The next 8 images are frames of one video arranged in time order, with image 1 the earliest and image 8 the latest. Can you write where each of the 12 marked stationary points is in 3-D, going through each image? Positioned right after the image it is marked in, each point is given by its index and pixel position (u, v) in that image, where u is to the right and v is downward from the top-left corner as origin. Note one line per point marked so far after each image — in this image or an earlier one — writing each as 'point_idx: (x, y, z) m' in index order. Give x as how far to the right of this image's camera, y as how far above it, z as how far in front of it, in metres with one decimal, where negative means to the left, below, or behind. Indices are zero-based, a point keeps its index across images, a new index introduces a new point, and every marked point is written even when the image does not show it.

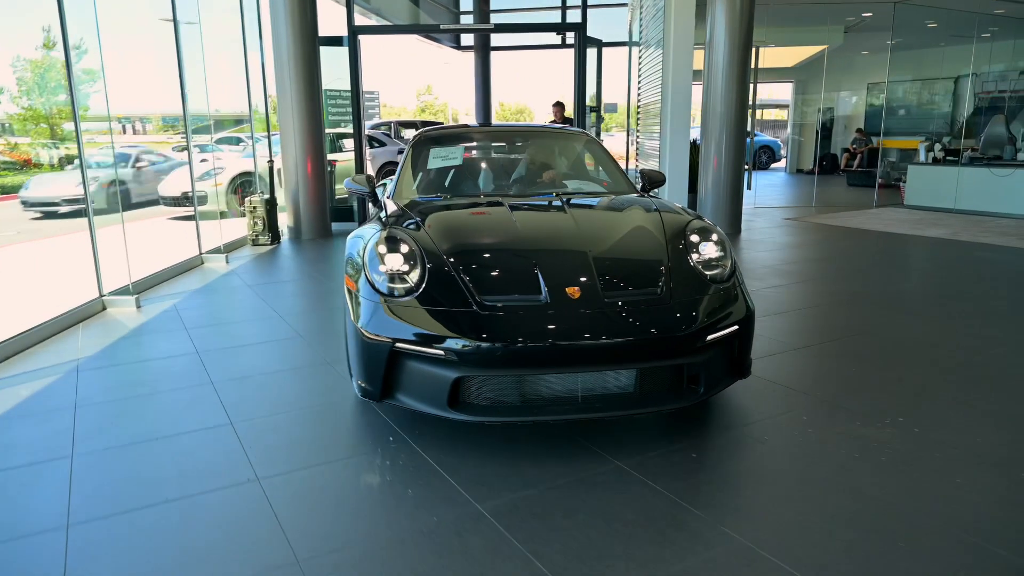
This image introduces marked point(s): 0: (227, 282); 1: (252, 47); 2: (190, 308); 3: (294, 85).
0: (-1.7, 0.0, +4.3) m
1: (-2.3, +2.2, +6.5) m
2: (-1.7, -0.1, +3.7) m
3: (-1.8, +1.7, +6.0) m
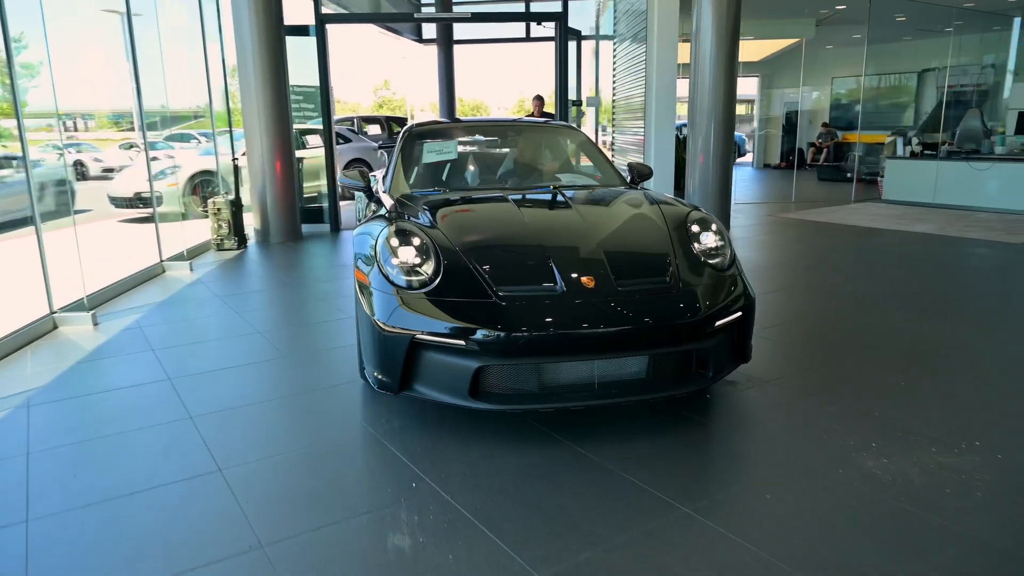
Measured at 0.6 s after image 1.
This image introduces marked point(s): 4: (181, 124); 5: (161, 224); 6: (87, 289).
0: (-1.8, 0.0, +4.0) m
1: (-2.5, +2.1, +6.1) m
2: (-1.7, -0.2, +3.4) m
3: (-1.9, +1.7, +5.6) m
4: (-2.5, +1.3, +5.5) m
5: (-2.4, +0.4, +5.0) m
6: (-2.3, 0.0, +3.9) m
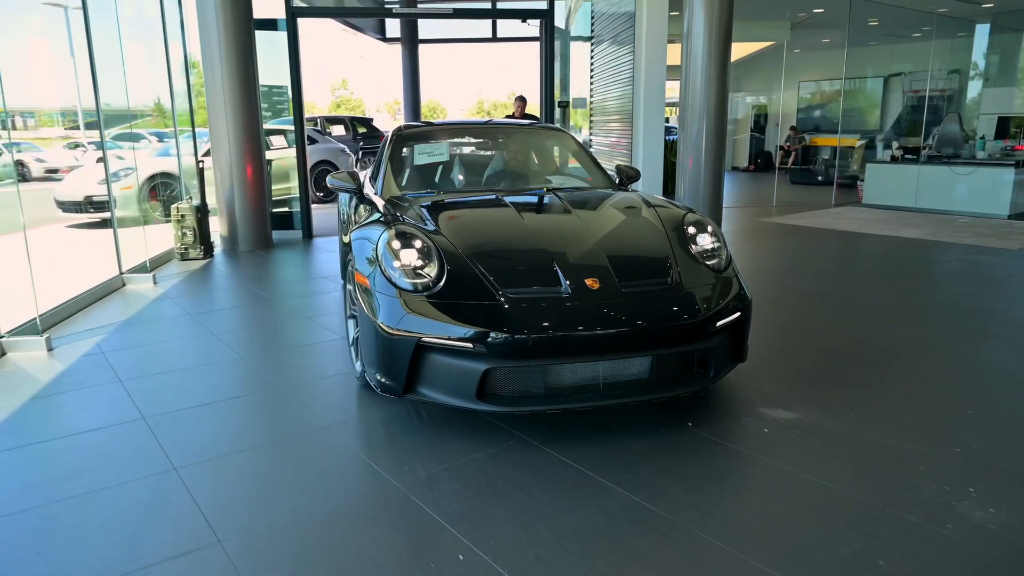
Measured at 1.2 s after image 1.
0: (-1.8, -0.1, +3.6) m
1: (-2.7, +2.0, +5.7) m
2: (-1.7, -0.2, +3.0) m
3: (-2.1, +1.6, +5.2) m
4: (-2.6, +1.2, +5.1) m
5: (-2.5, +0.4, +4.6) m
6: (-2.3, -0.1, +3.5) m
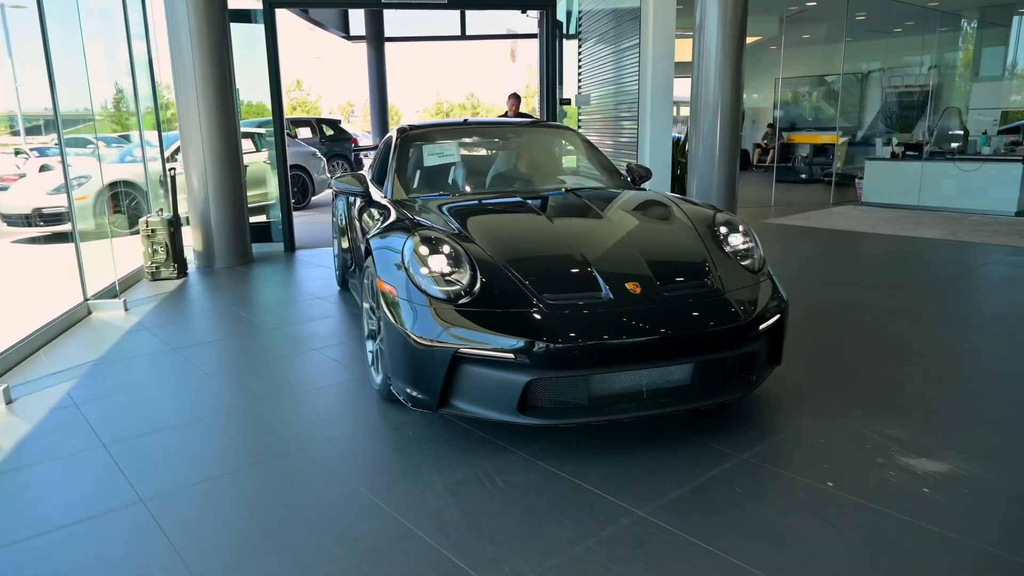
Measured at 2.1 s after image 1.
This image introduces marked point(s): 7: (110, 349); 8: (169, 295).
0: (-1.7, -0.2, +3.2) m
1: (-2.8, +1.9, +5.2) m
2: (-1.5, -0.4, +2.6) m
3: (-2.1, +1.5, +4.7) m
4: (-2.6, +1.0, +4.6) m
5: (-2.5, +0.2, +4.1) m
6: (-2.2, -0.2, +3.0) m
7: (-1.7, -0.3, +3.0) m
8: (-1.9, 0.0, +3.9) m
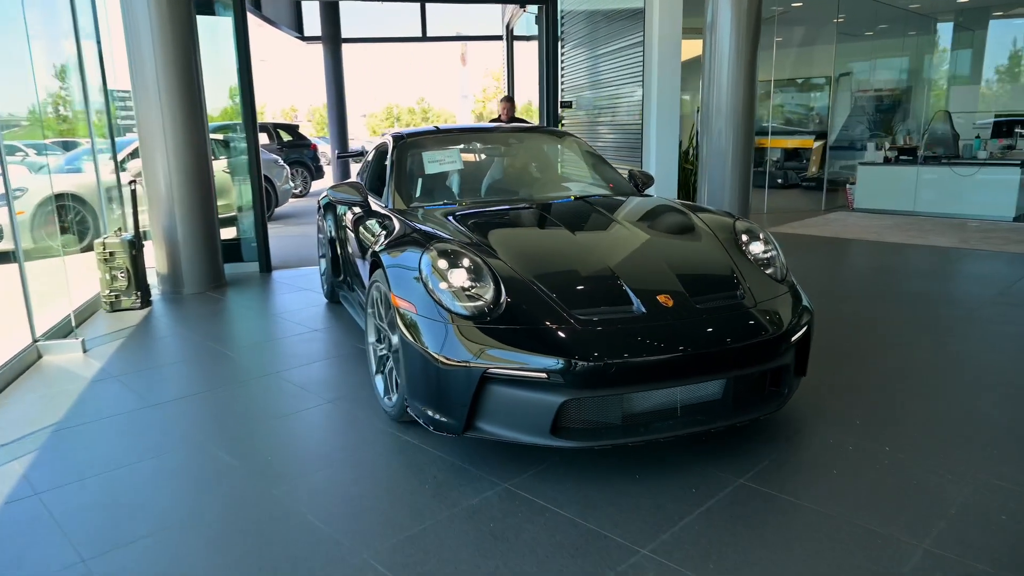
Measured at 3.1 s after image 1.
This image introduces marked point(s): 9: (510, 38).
0: (-1.6, -0.4, +2.6) m
1: (-2.8, +1.7, +4.6) m
2: (-1.4, -0.5, +2.1) m
3: (-2.1, +1.3, +4.2) m
4: (-2.6, +0.9, +4.0) m
5: (-2.4, +0.1, +3.5) m
6: (-2.1, -0.4, +2.4) m
7: (-1.6, -0.4, +2.5) m
8: (-1.8, -0.2, +3.4) m
9: (0.0, +3.6, +10.3) m
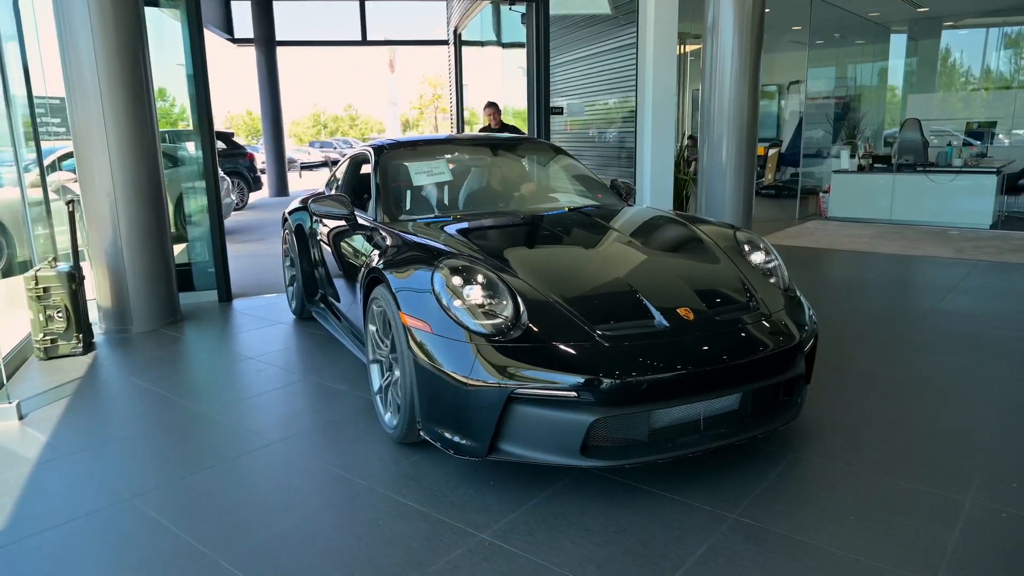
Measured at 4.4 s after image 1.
0: (-1.4, -0.5, +2.1) m
1: (-2.9, +1.5, +3.9) m
2: (-1.2, -0.6, +1.5) m
3: (-2.2, +1.1, +3.6) m
4: (-2.7, +0.7, +3.4) m
5: (-2.4, -0.1, +2.9) m
6: (-1.9, -0.5, +1.8) m
7: (-1.4, -0.5, +2.0) m
8: (-1.8, -0.3, +2.8) m
9: (-0.7, +3.4, +9.9) m
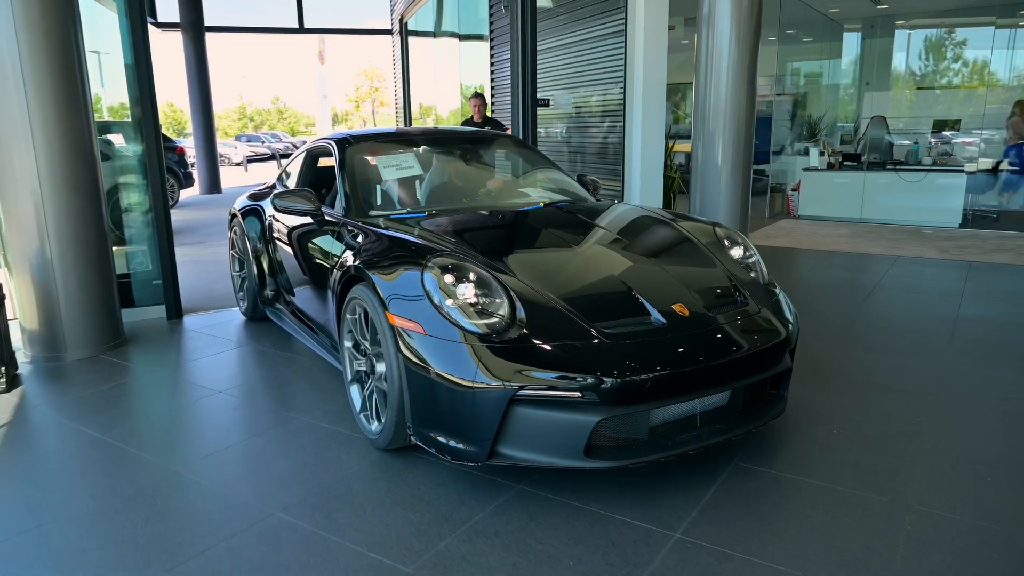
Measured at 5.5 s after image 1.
0: (-1.3, -0.6, +1.6) m
1: (-3.0, +1.4, +3.3) m
2: (-1.0, -0.7, +1.1) m
3: (-2.2, +1.1, +3.1) m
4: (-2.7, +0.6, +2.8) m
5: (-2.3, -0.2, +2.3) m
6: (-1.8, -0.6, +1.3) m
7: (-1.3, -0.6, +1.5) m
8: (-1.7, -0.4, +2.3) m
9: (-1.4, +3.4, +9.4) m
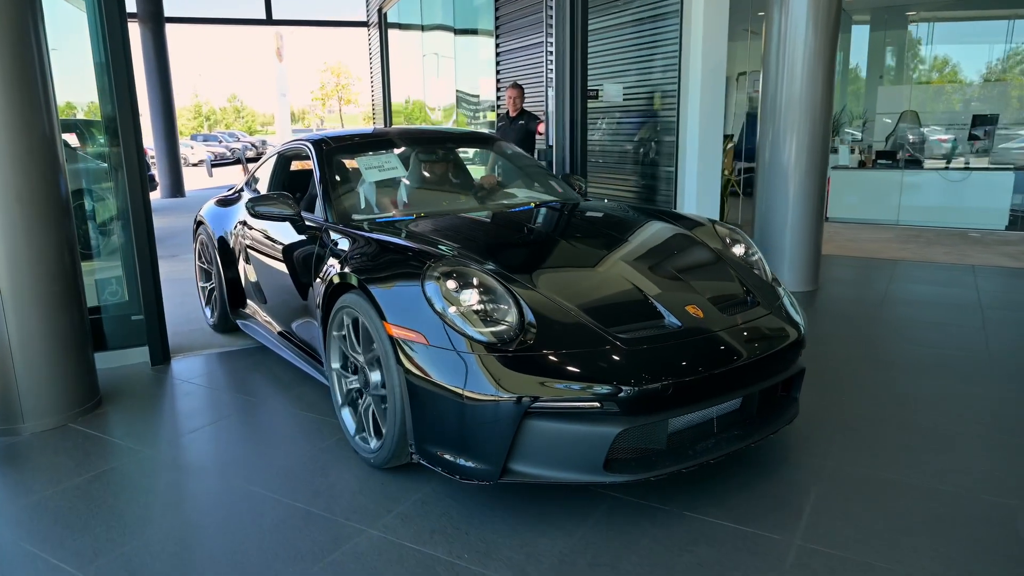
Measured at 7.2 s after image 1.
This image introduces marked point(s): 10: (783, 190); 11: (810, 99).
0: (-1.0, -0.7, +1.0) m
1: (-2.8, +1.3, +2.6) m
2: (-0.6, -0.8, +0.5) m
3: (-2.0, +0.9, +2.4) m
4: (-2.4, +0.5, +2.1) m
5: (-2.0, -0.3, +1.7) m
6: (-1.4, -0.7, +0.7) m
7: (-1.0, -0.7, +0.9) m
8: (-1.4, -0.5, +1.7) m
9: (-1.5, +3.3, +8.8) m
10: (+1.3, +0.5, +3.5) m
11: (+1.3, +0.9, +3.3) m
